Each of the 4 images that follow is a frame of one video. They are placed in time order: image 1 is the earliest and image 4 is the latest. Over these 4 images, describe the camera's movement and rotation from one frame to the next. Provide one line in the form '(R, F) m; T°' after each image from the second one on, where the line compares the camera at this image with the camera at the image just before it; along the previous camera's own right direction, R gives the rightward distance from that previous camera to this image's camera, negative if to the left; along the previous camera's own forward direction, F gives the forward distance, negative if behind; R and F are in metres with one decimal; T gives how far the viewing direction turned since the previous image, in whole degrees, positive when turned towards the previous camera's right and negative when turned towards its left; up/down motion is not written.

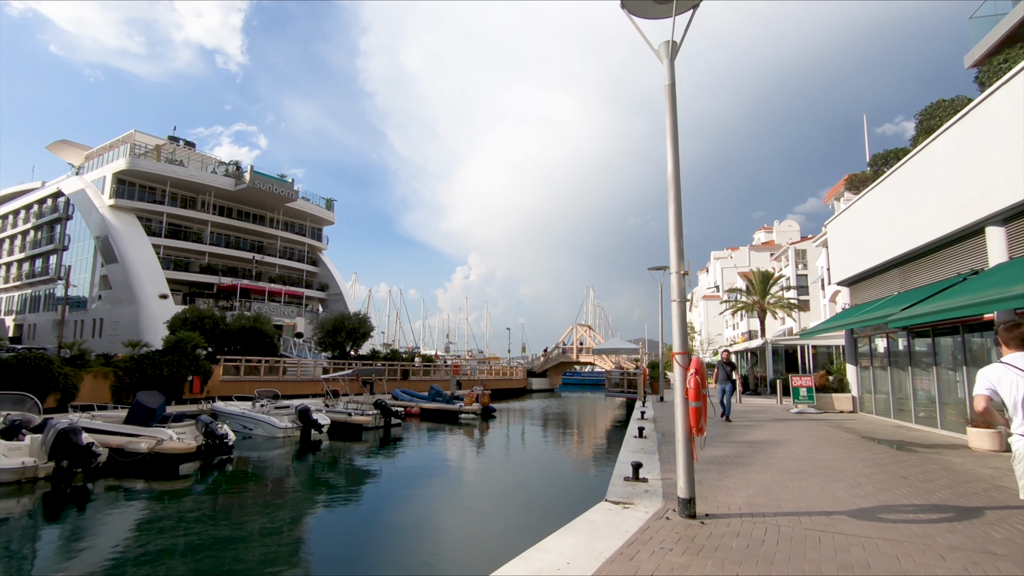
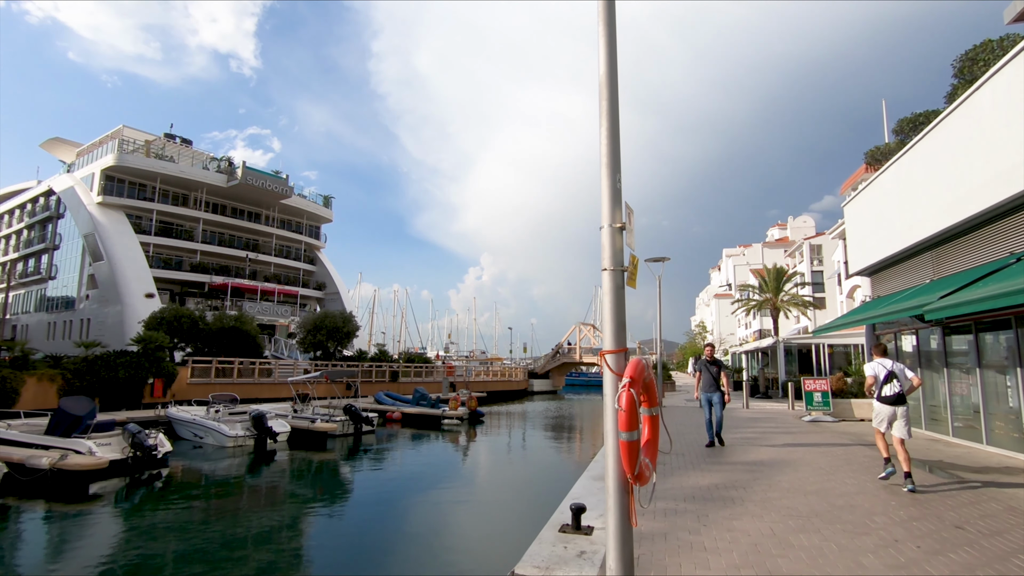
(+1.1, +1.8) m; -1°
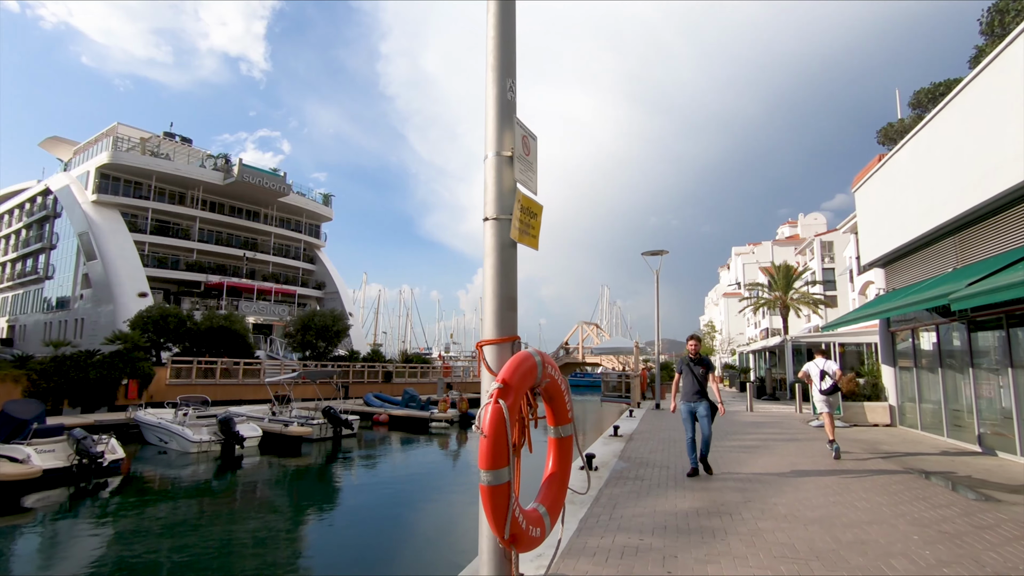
(+0.7, +1.1) m; -1°
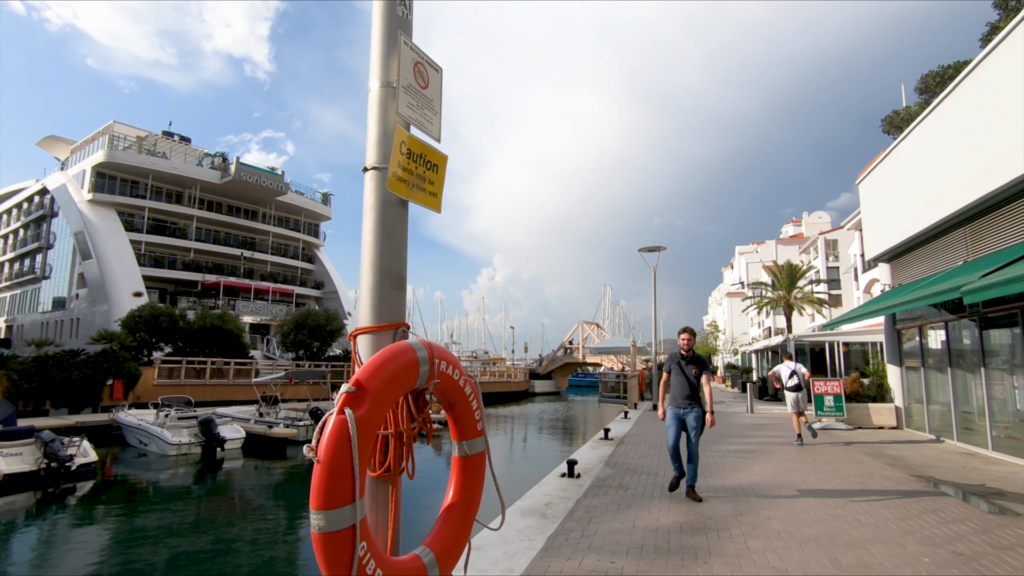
(+0.4, +0.5) m; 0°
